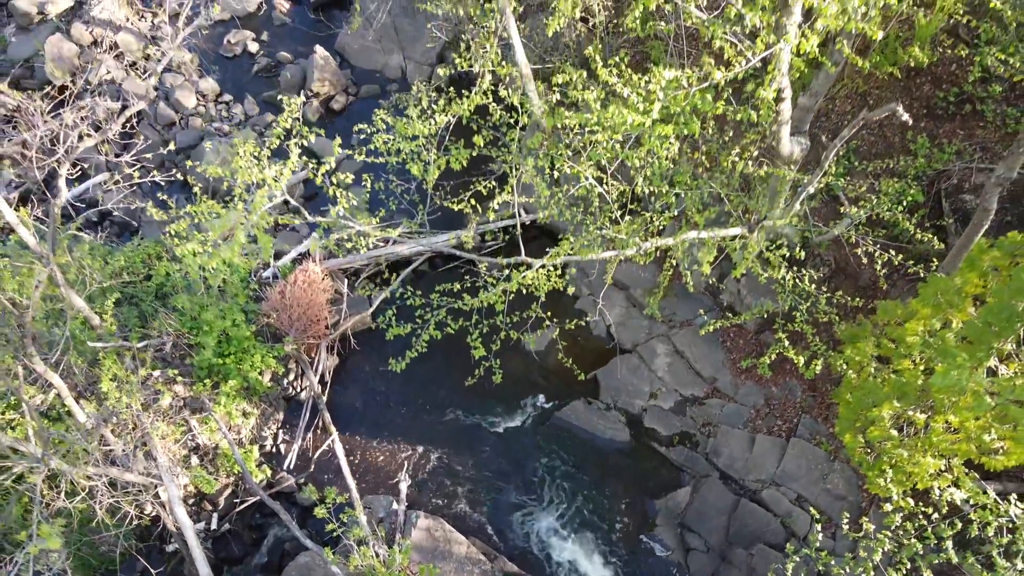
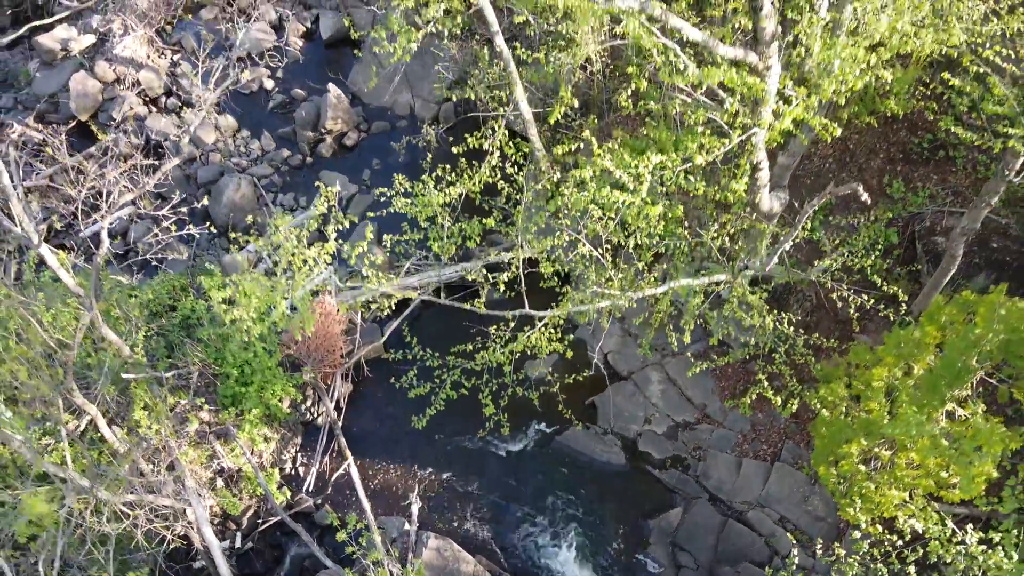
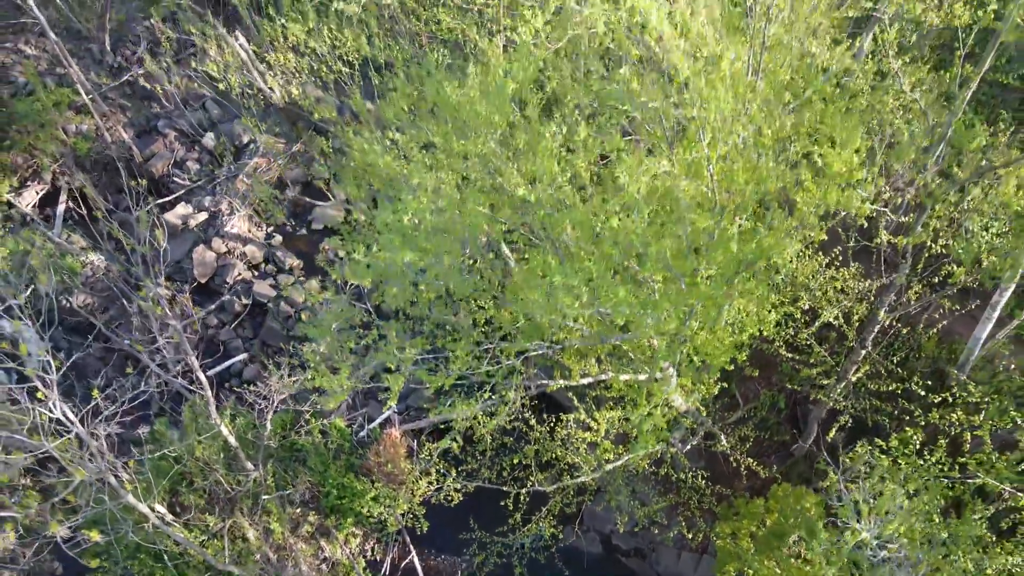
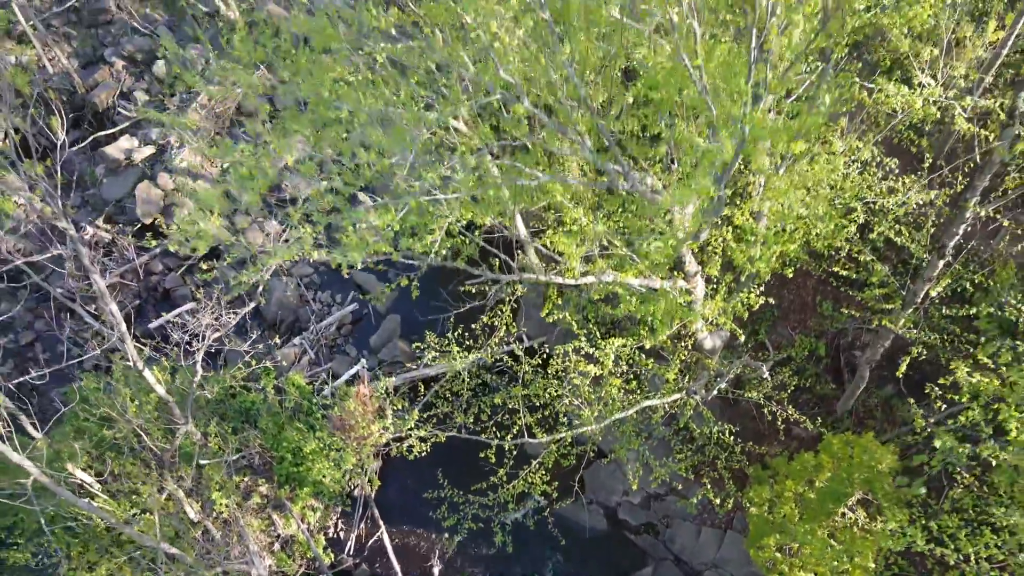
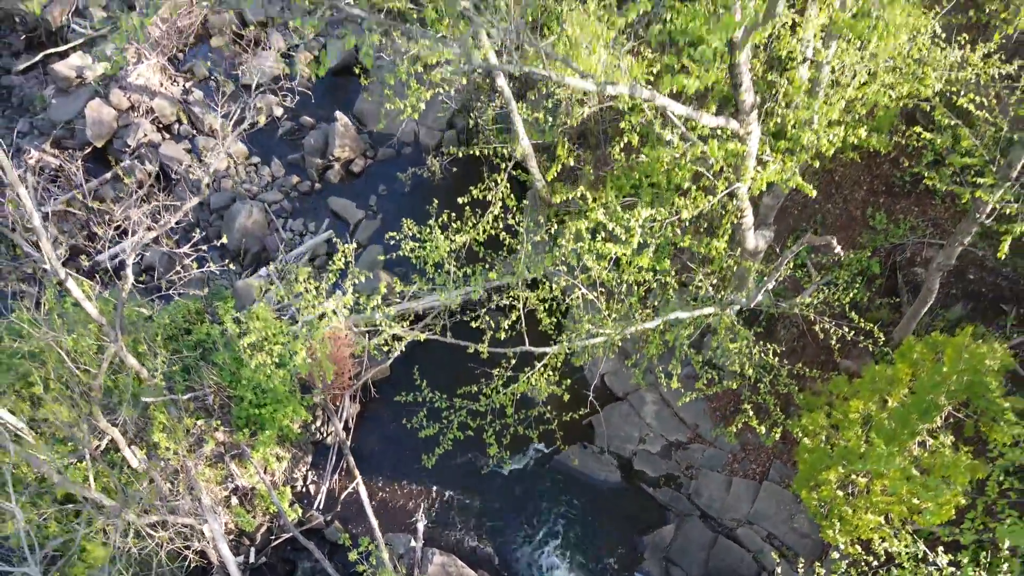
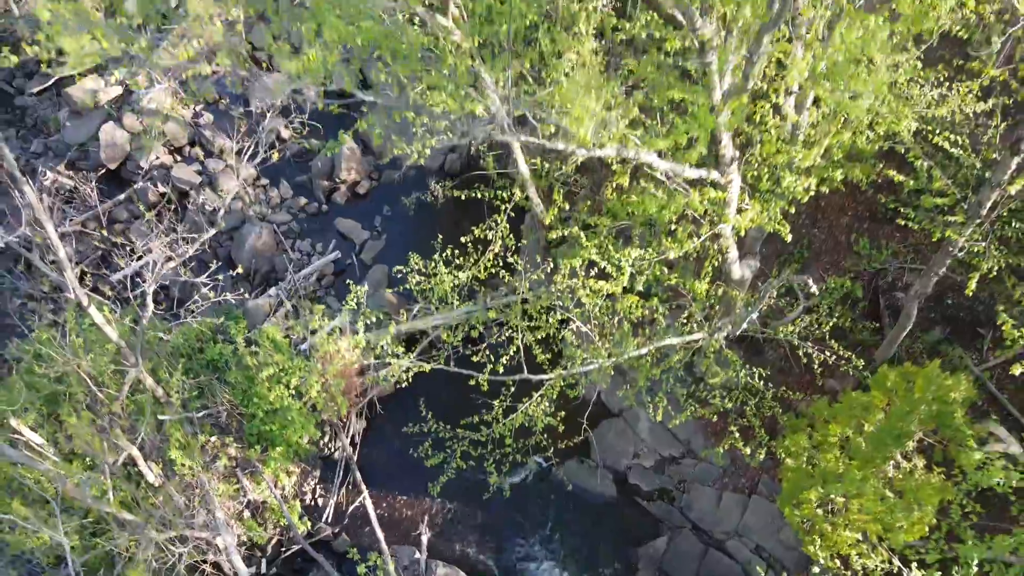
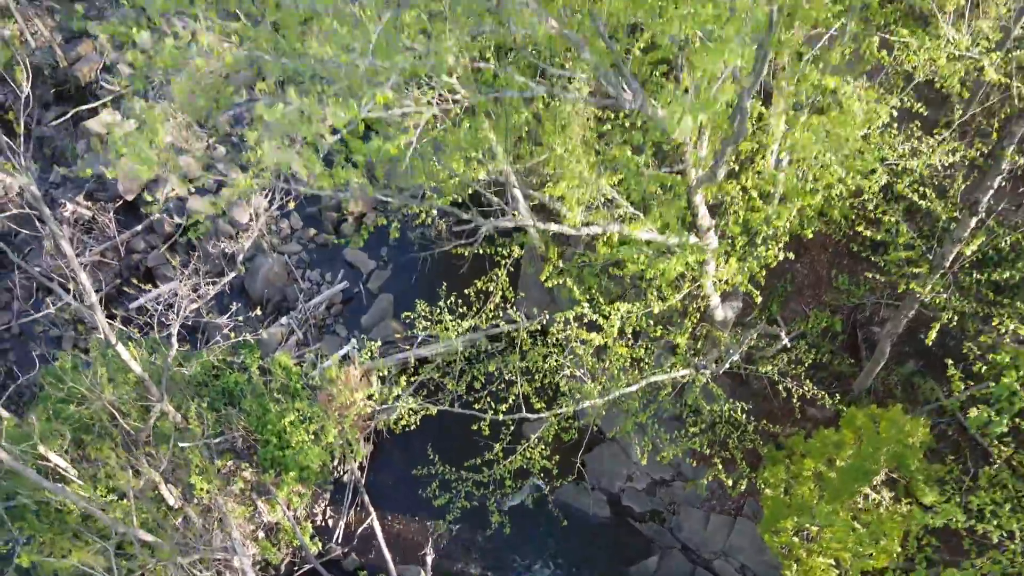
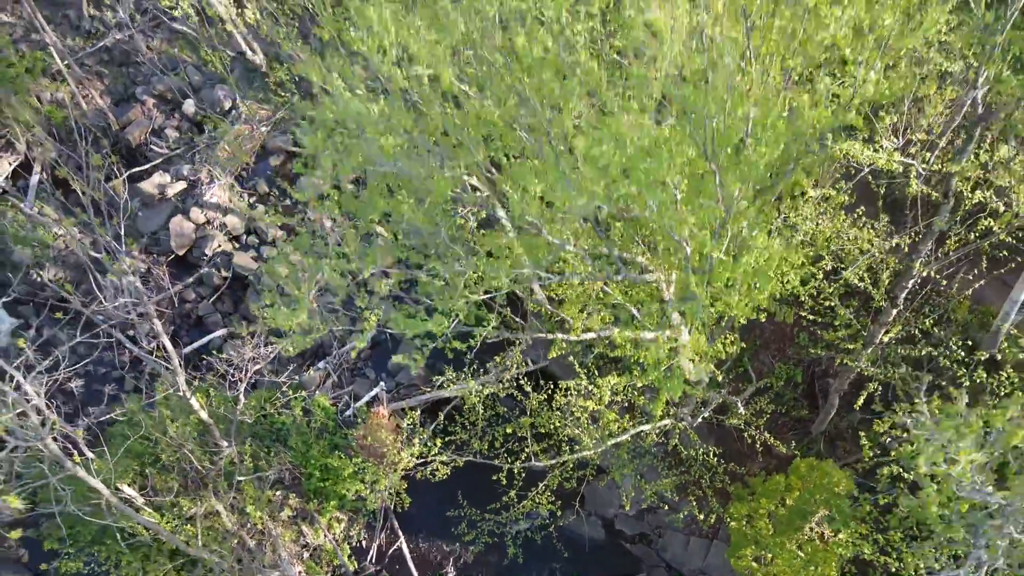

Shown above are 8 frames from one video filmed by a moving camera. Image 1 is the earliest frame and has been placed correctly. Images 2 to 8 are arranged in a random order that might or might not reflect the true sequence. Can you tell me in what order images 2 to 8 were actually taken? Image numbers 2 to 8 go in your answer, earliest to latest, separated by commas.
2, 5, 6, 7, 4, 8, 3
